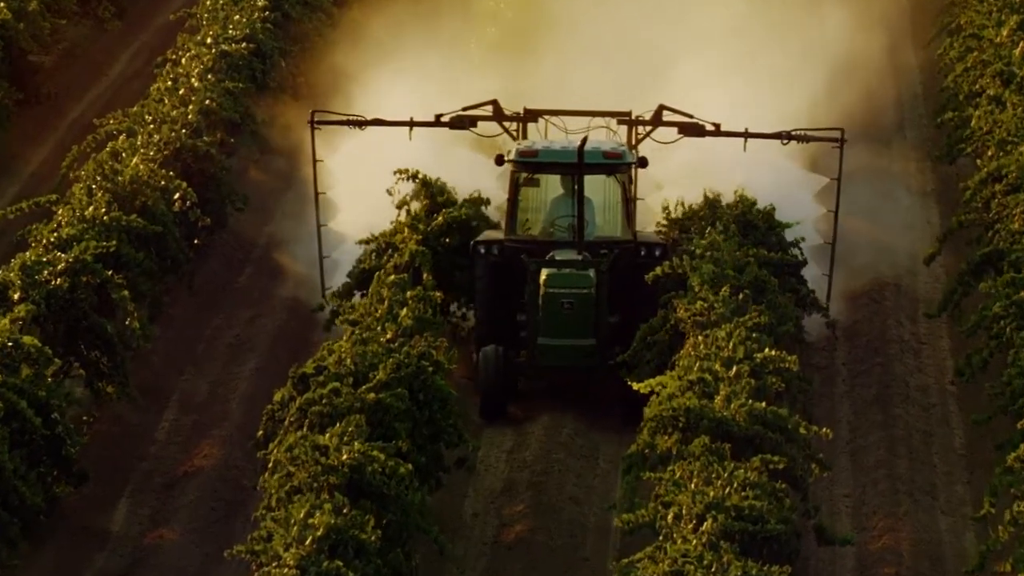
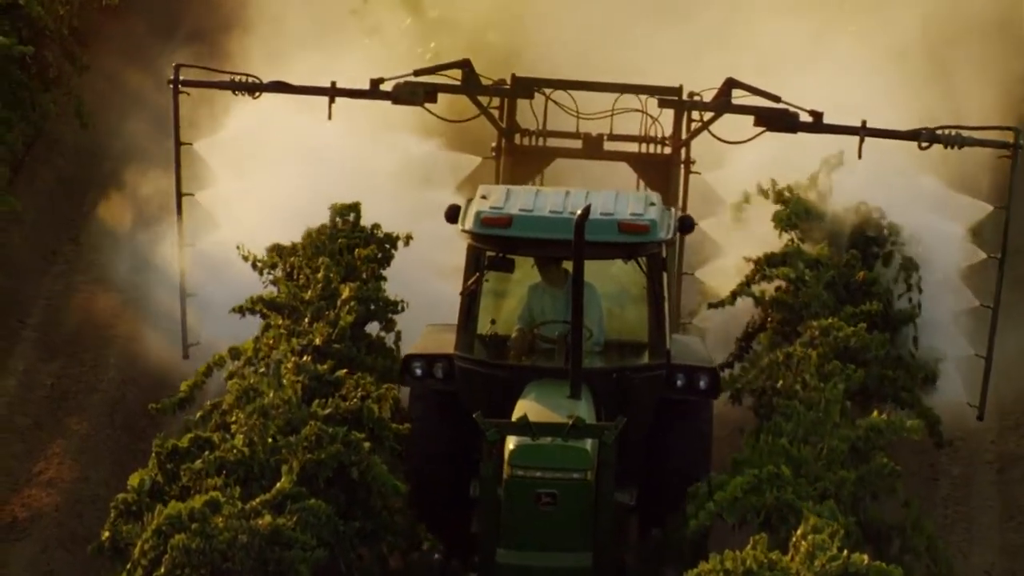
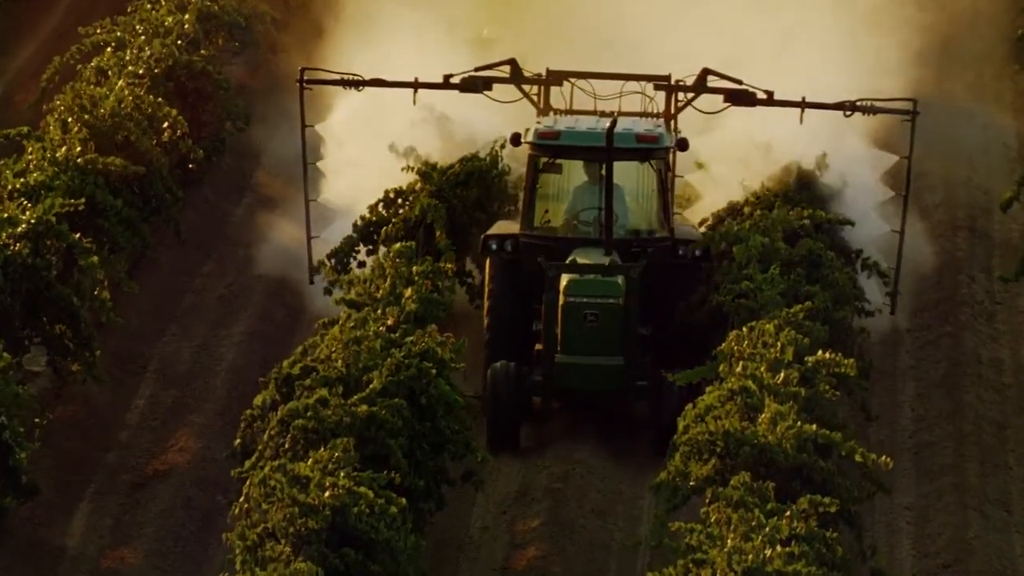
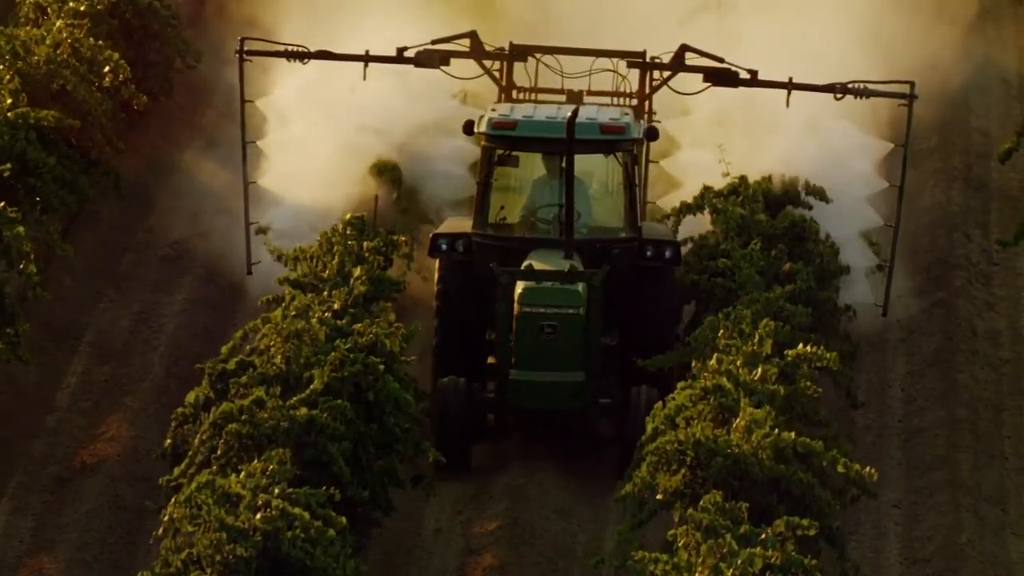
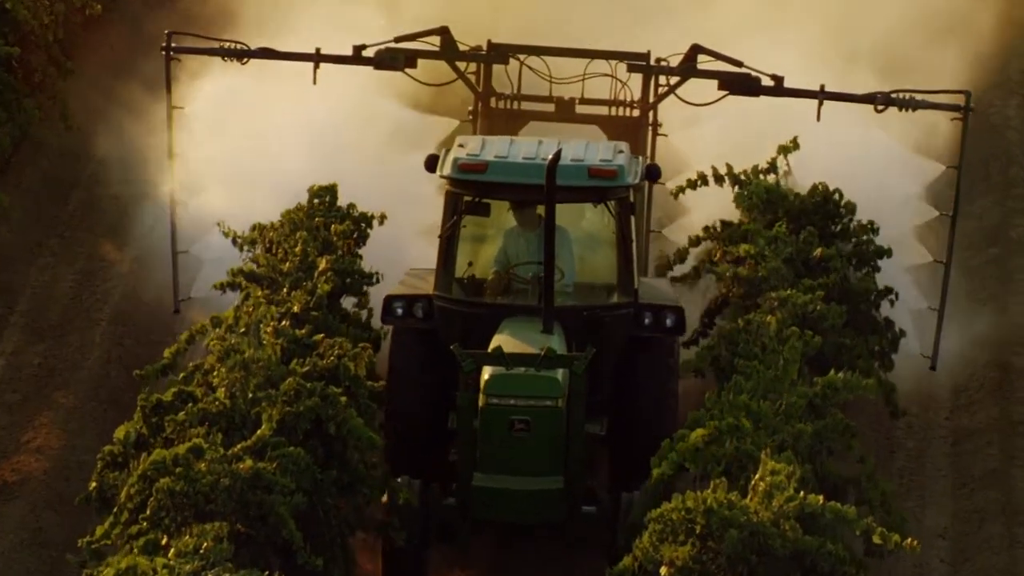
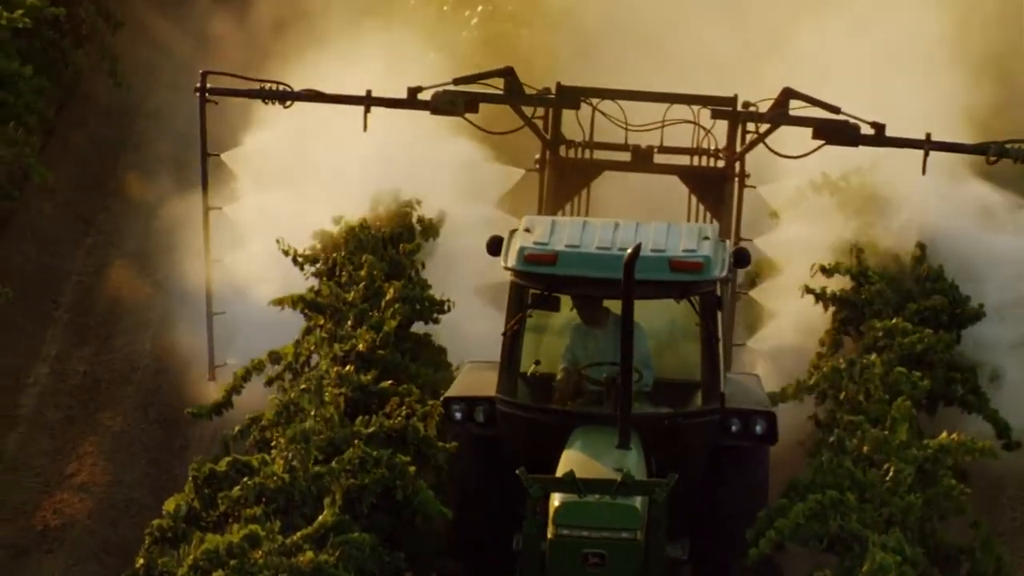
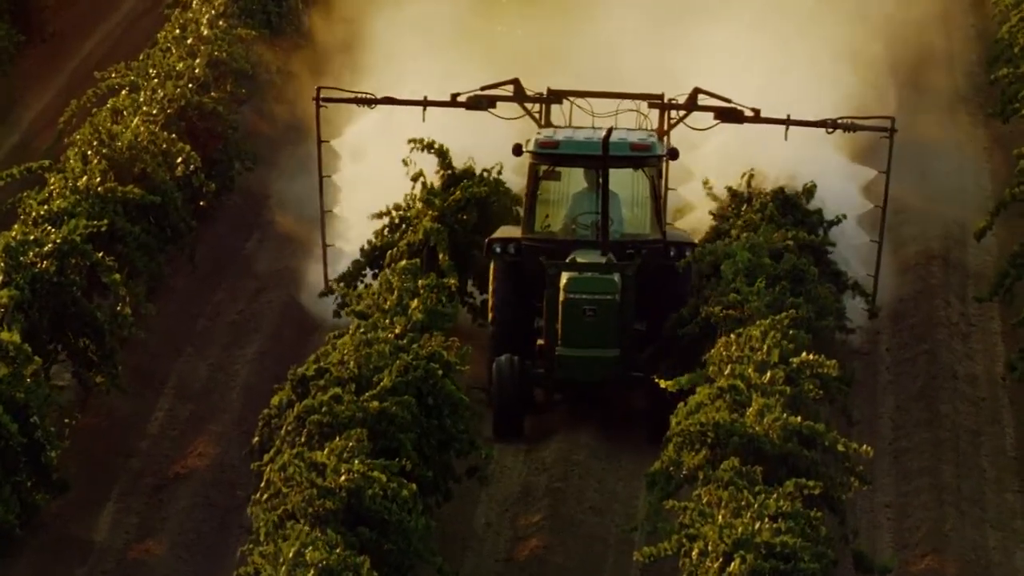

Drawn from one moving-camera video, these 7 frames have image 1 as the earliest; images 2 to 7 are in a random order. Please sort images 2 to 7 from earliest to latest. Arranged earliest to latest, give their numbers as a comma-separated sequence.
7, 3, 4, 5, 2, 6
